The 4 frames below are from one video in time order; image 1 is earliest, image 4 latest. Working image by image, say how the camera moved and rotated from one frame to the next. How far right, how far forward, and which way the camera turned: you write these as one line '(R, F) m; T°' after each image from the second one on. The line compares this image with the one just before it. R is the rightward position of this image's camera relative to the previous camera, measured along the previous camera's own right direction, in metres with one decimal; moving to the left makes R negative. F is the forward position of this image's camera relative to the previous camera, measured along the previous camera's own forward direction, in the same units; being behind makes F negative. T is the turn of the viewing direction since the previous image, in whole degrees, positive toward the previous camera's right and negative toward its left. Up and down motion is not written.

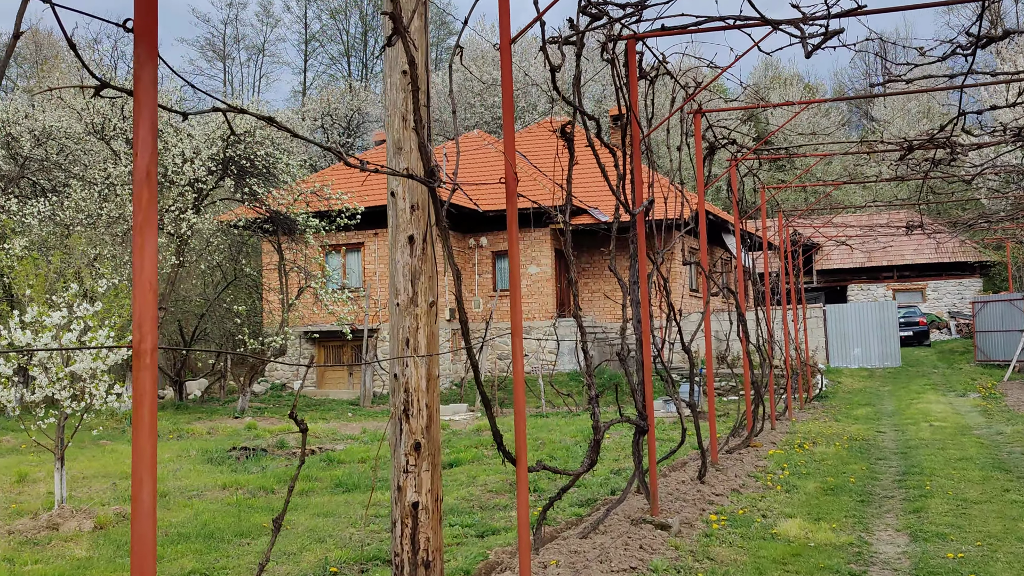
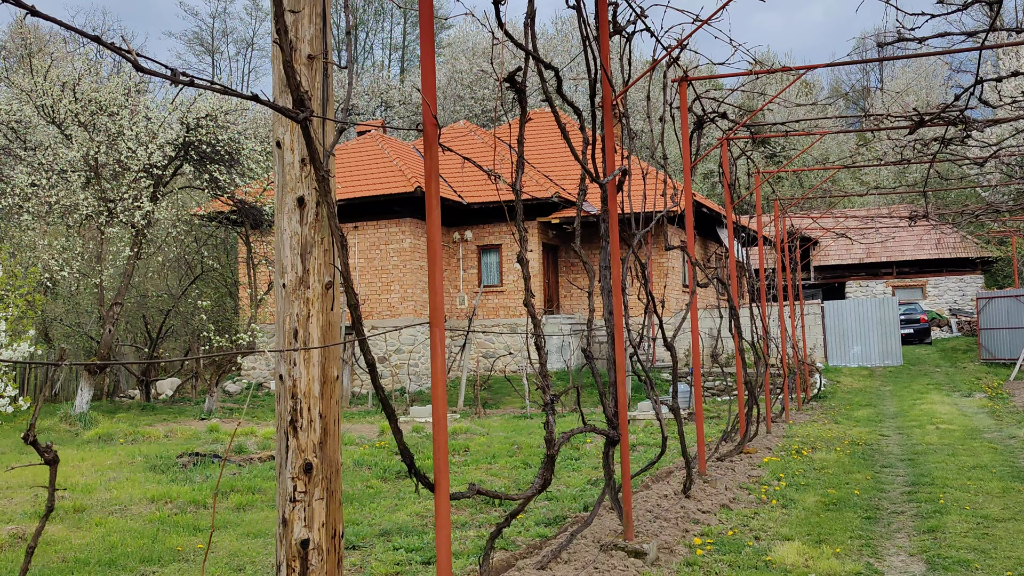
(+0.2, +0.8) m; 0°
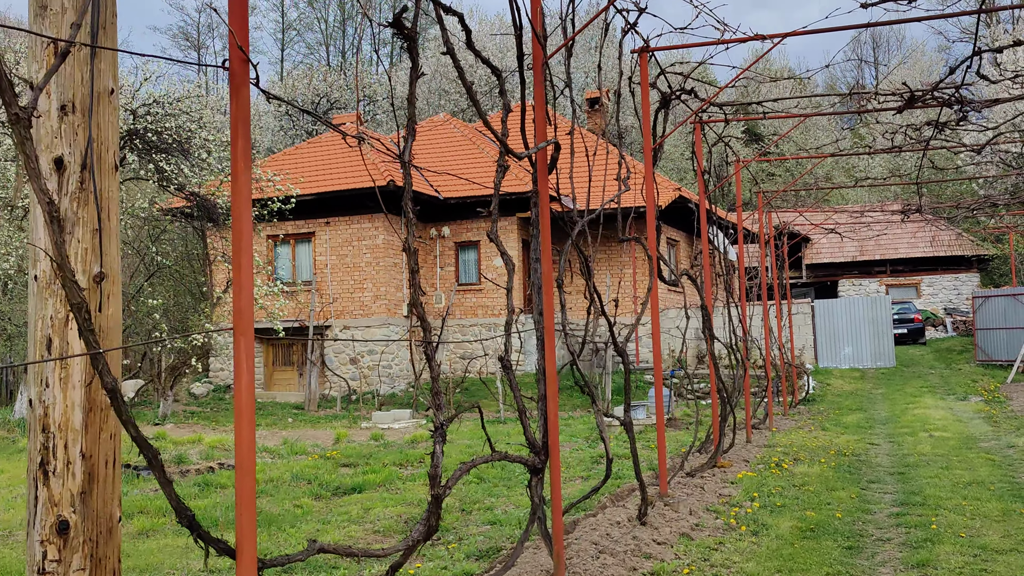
(+0.3, +0.7) m; 0°
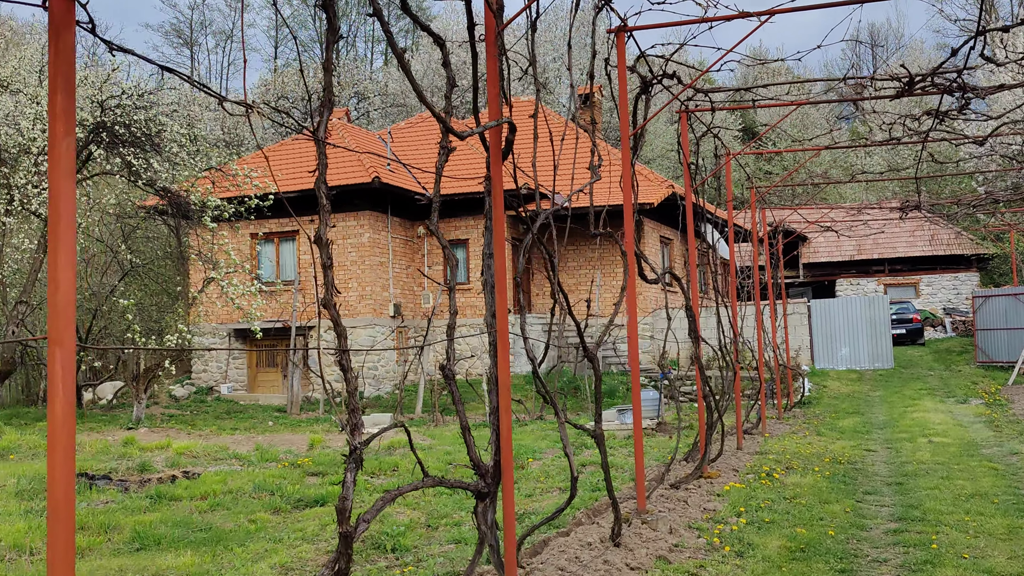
(+0.2, +0.4) m; 0°
